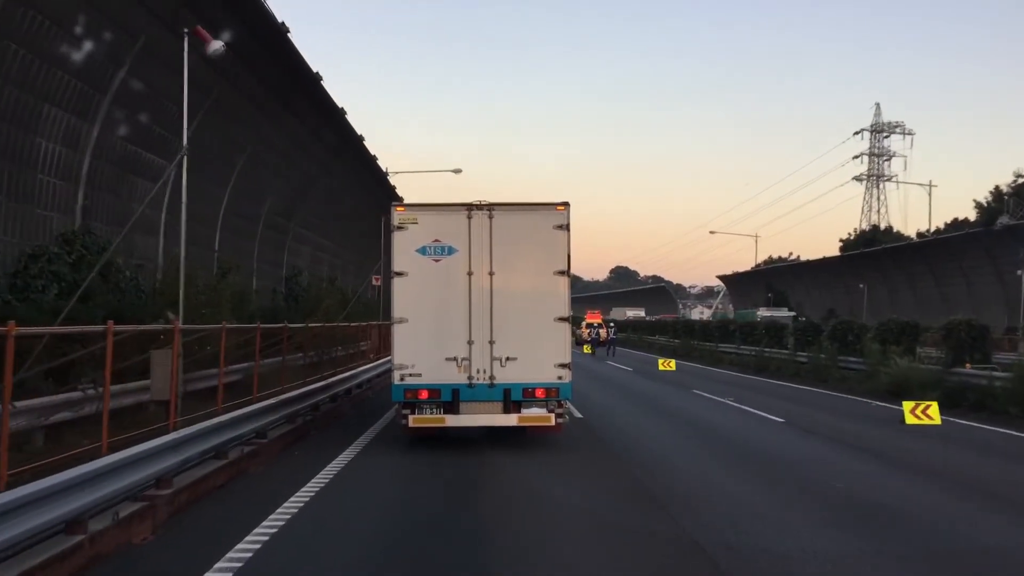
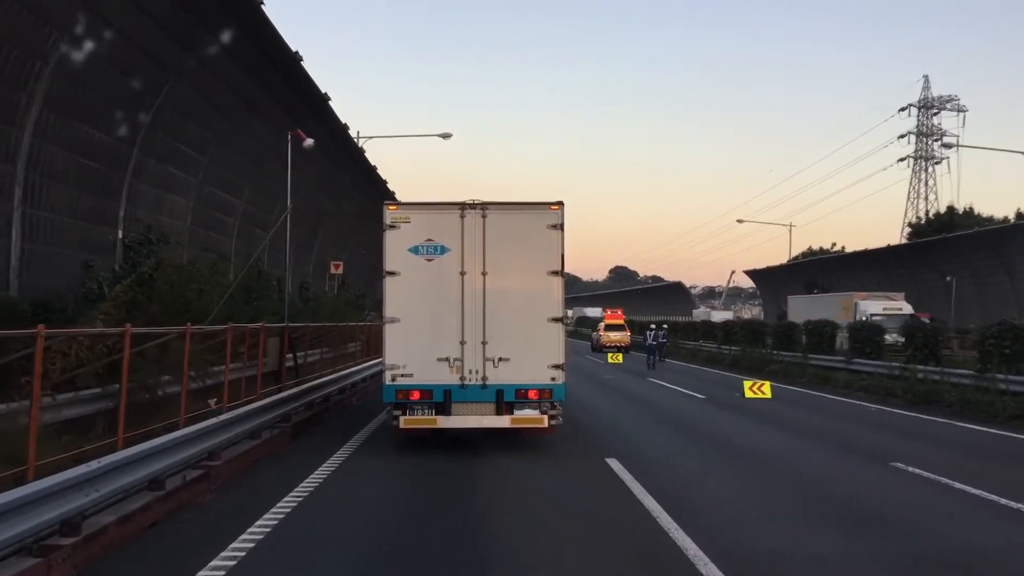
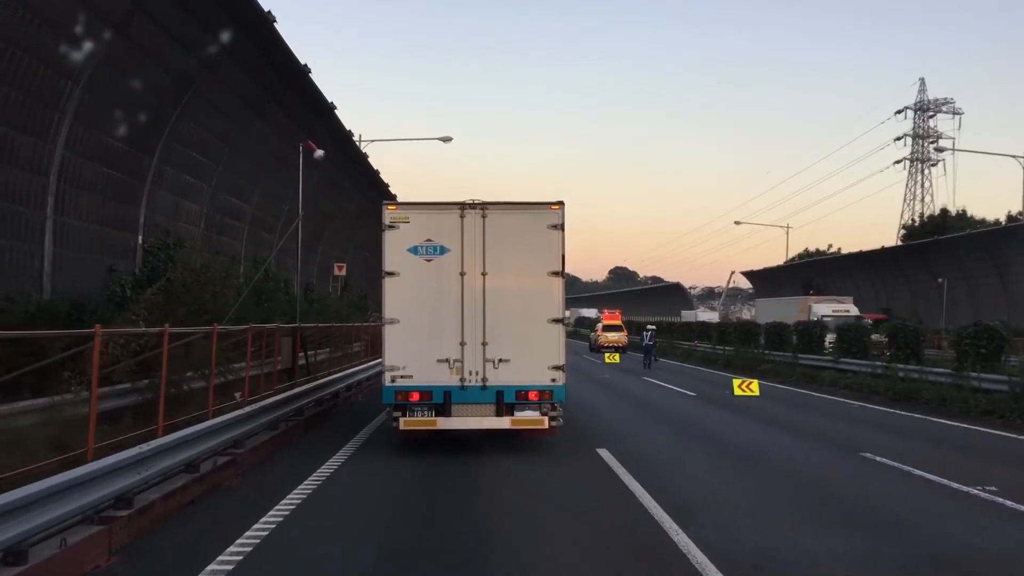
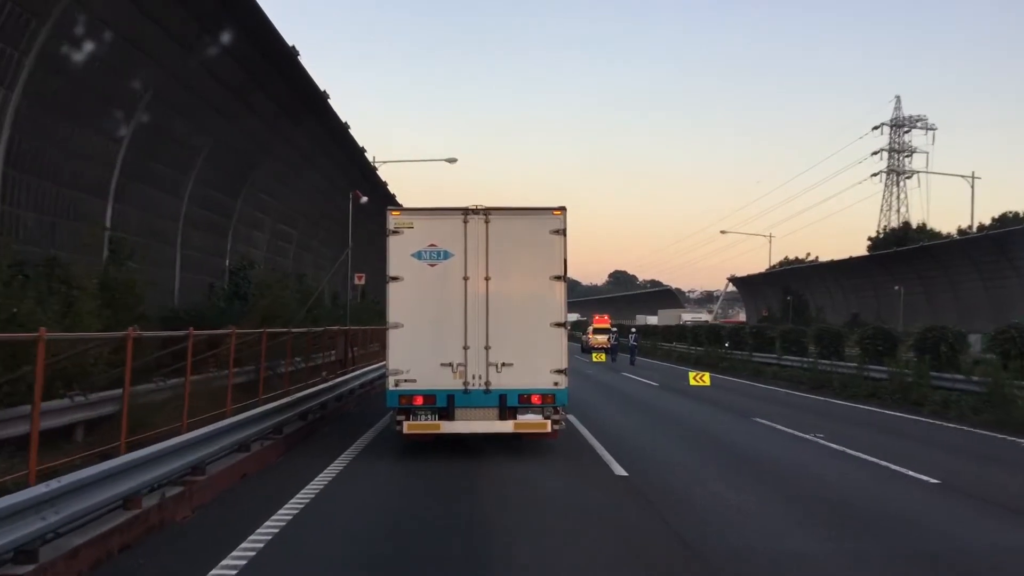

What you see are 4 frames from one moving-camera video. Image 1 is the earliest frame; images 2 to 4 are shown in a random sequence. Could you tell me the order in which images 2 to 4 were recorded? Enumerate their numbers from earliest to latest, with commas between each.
4, 3, 2
